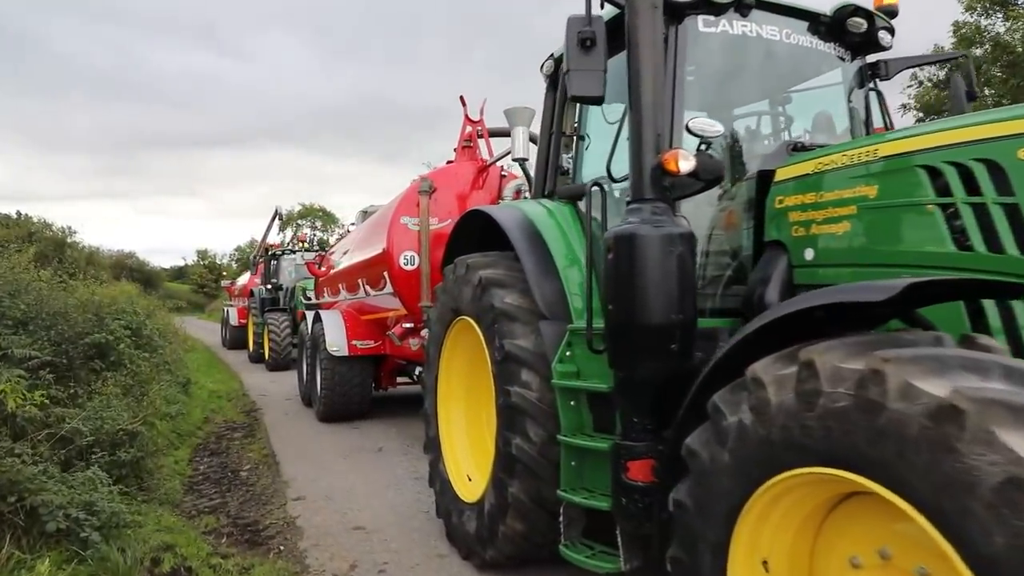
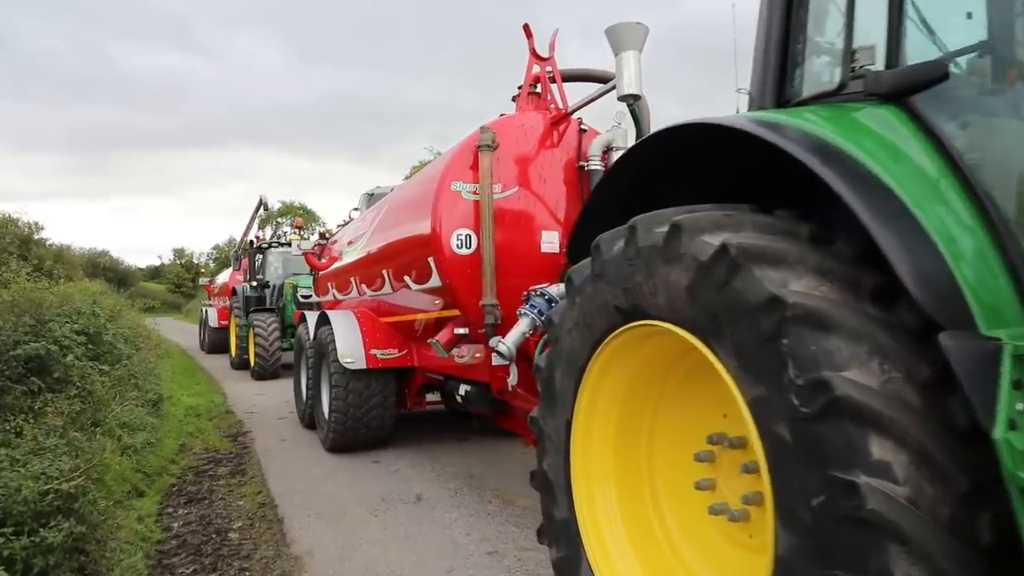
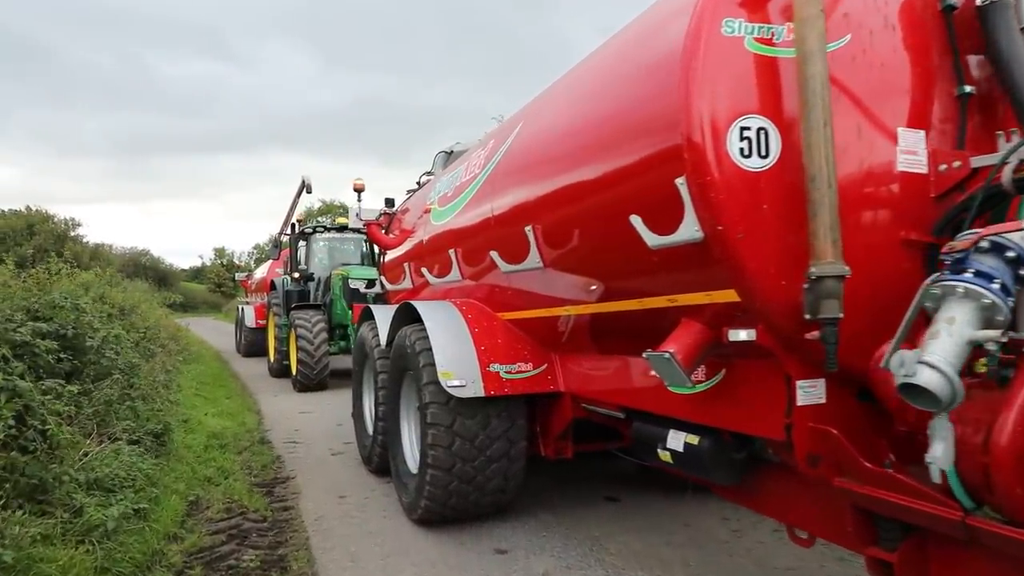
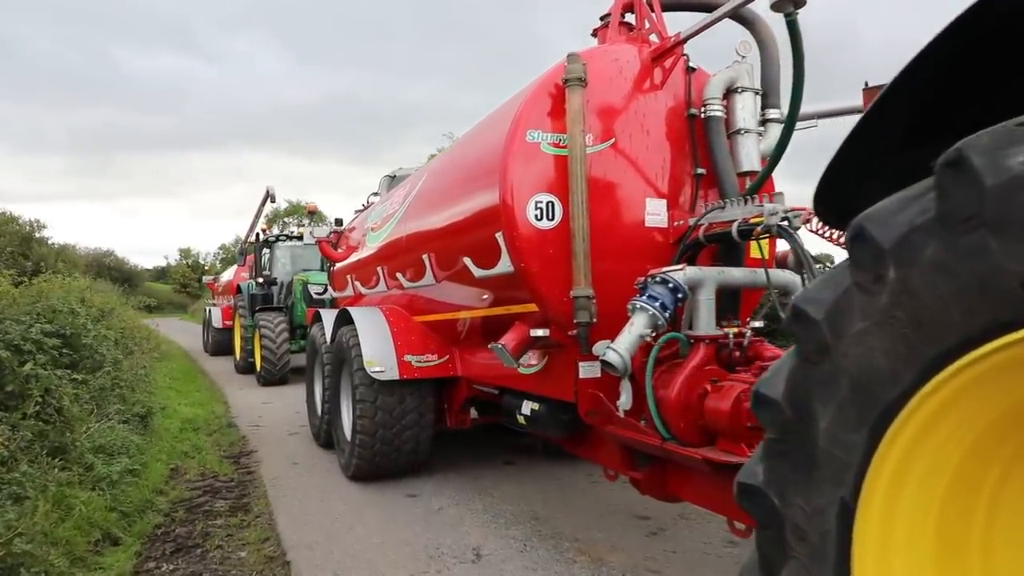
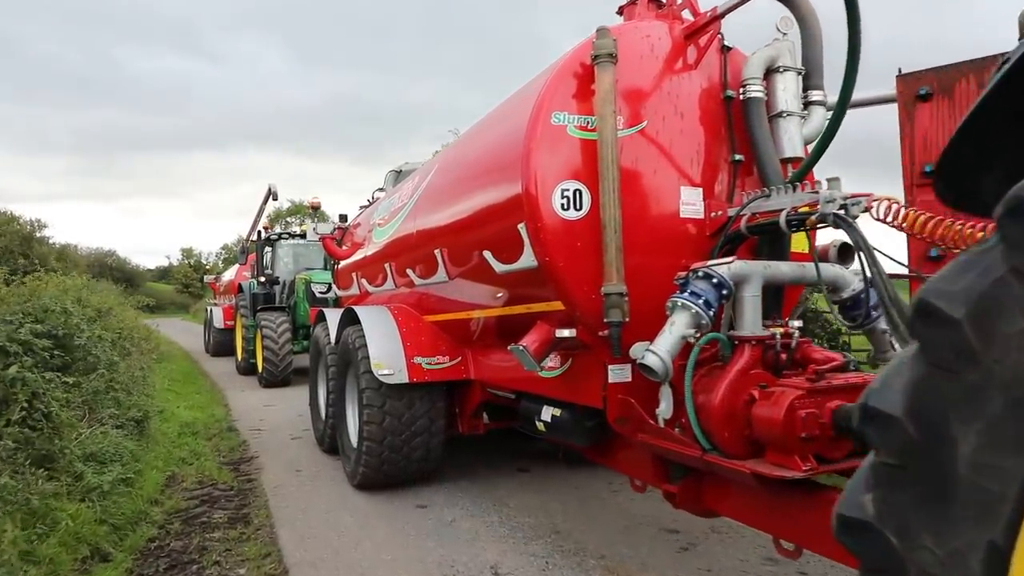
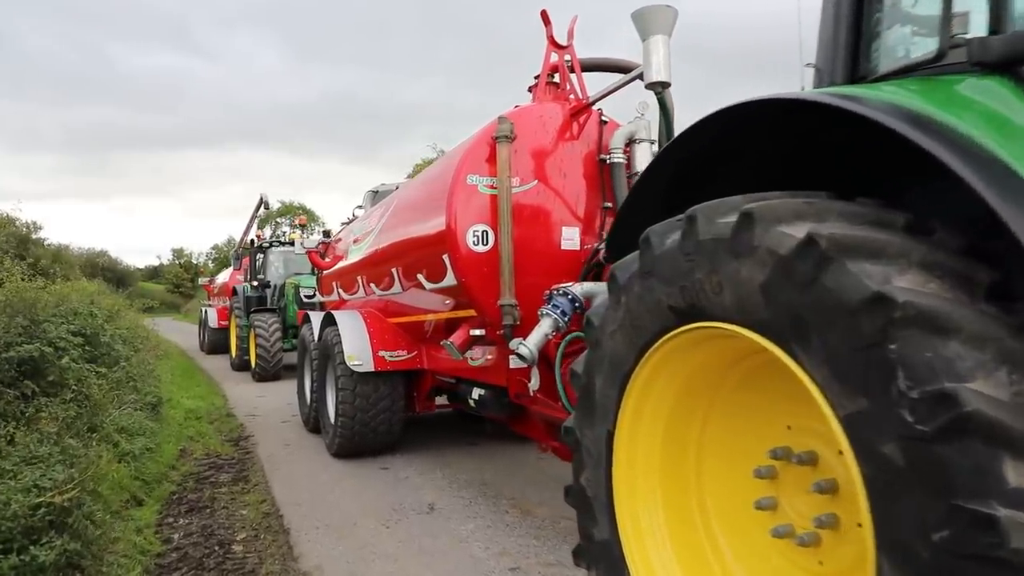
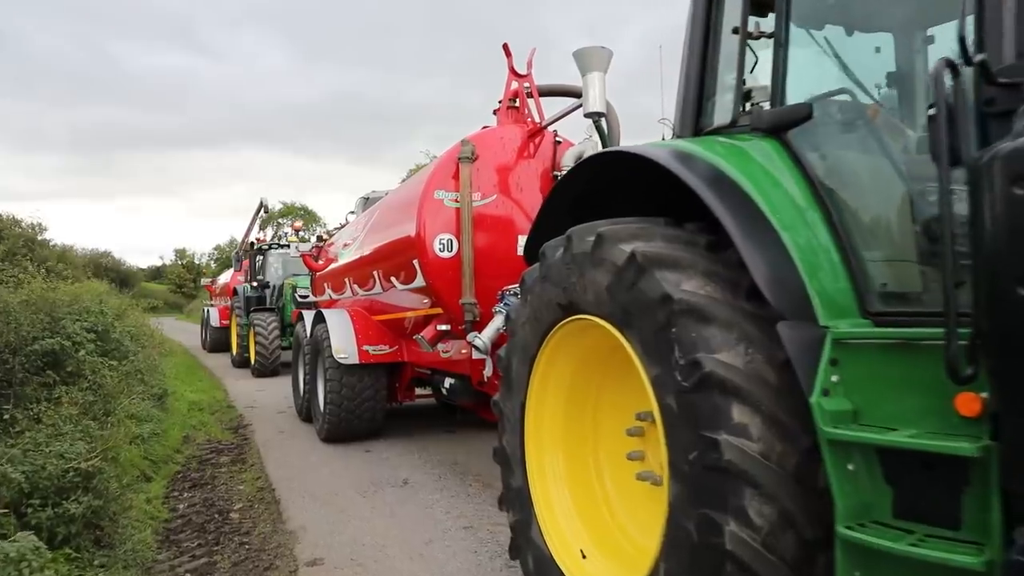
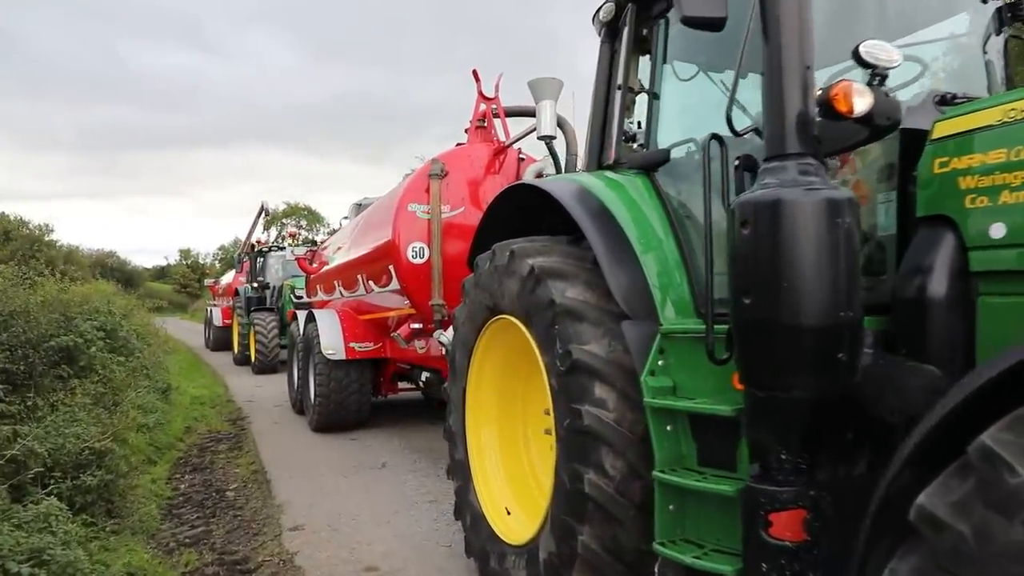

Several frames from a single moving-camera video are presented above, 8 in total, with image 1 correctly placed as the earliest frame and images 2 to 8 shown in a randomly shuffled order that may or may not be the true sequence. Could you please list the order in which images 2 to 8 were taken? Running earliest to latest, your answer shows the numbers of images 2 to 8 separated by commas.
8, 7, 2, 6, 4, 5, 3
